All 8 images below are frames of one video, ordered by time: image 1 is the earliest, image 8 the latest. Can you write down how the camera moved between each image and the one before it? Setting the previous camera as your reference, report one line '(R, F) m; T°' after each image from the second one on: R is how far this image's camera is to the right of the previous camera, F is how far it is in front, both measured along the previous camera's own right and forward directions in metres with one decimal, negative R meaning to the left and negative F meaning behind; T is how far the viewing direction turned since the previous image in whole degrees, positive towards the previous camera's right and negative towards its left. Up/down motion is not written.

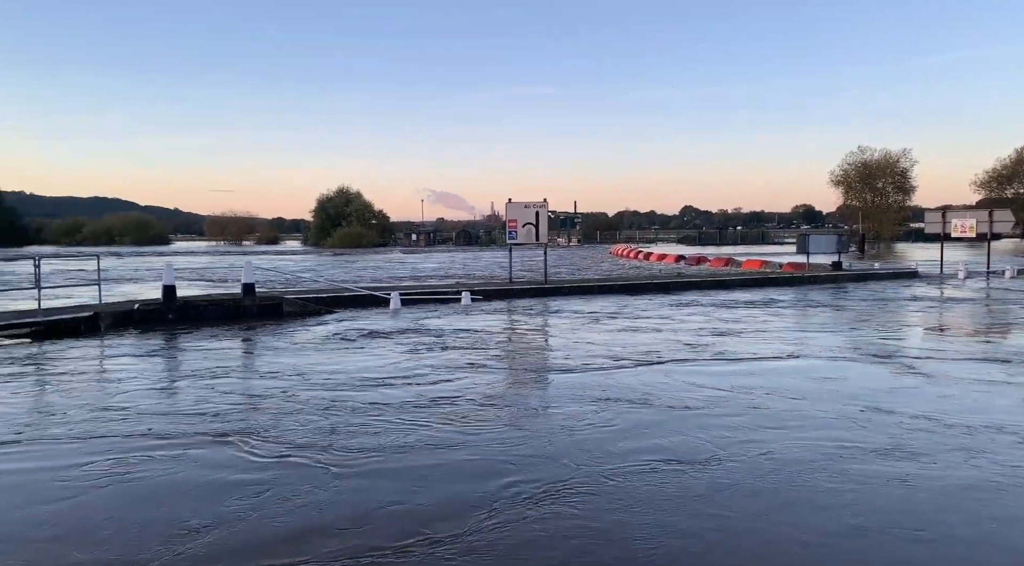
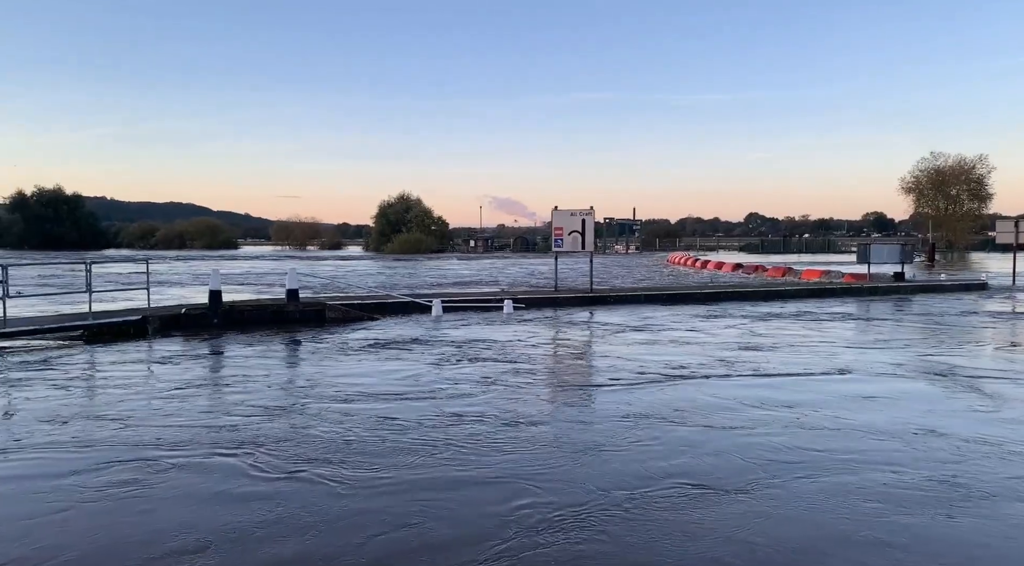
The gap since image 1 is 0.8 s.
(+0.3, +0.2) m; -4°
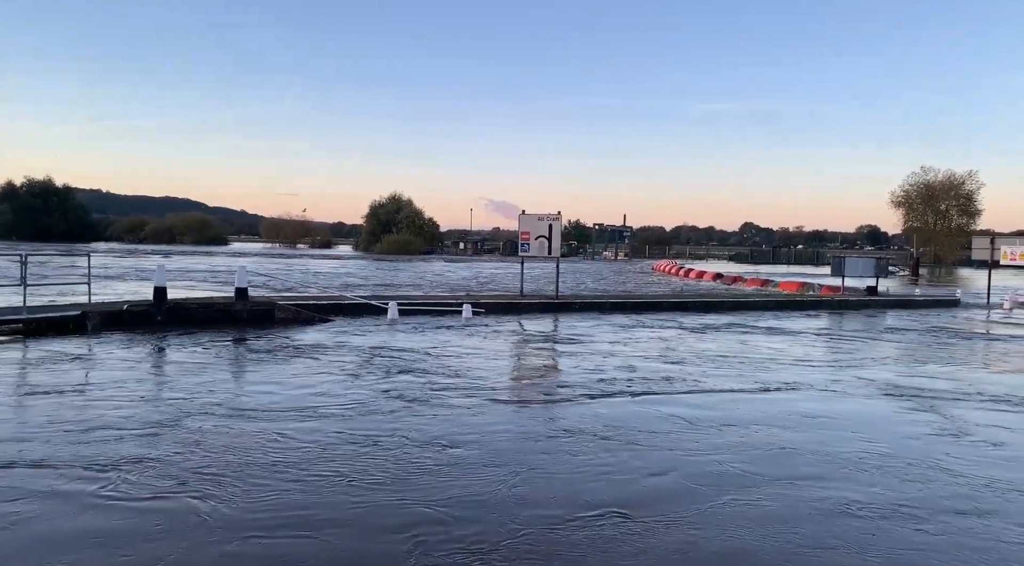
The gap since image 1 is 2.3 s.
(+0.7, +0.3) m; 0°
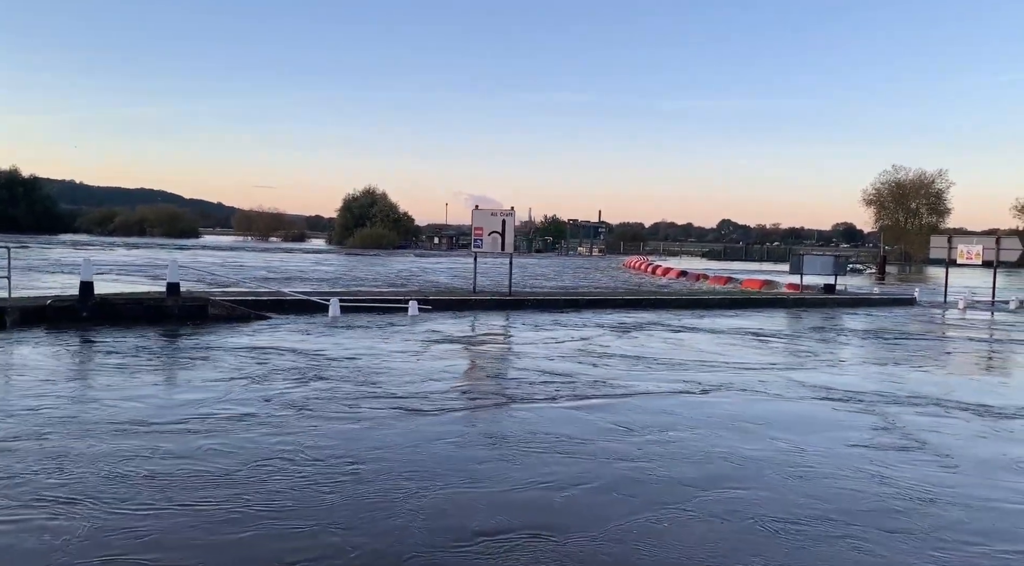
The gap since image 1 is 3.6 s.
(+0.6, +0.3) m; +1°
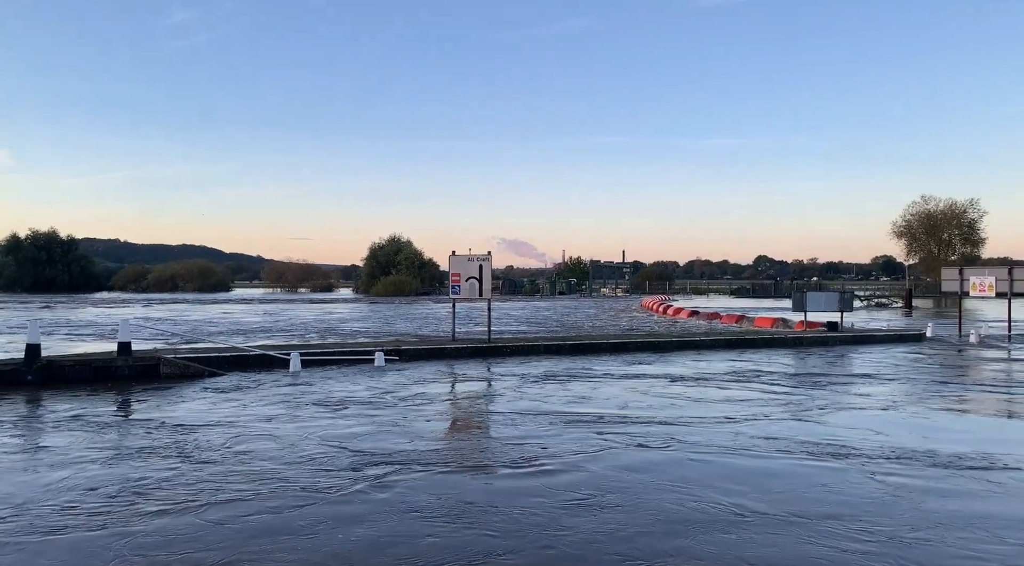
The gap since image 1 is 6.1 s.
(+1.2, +0.6) m; -3°
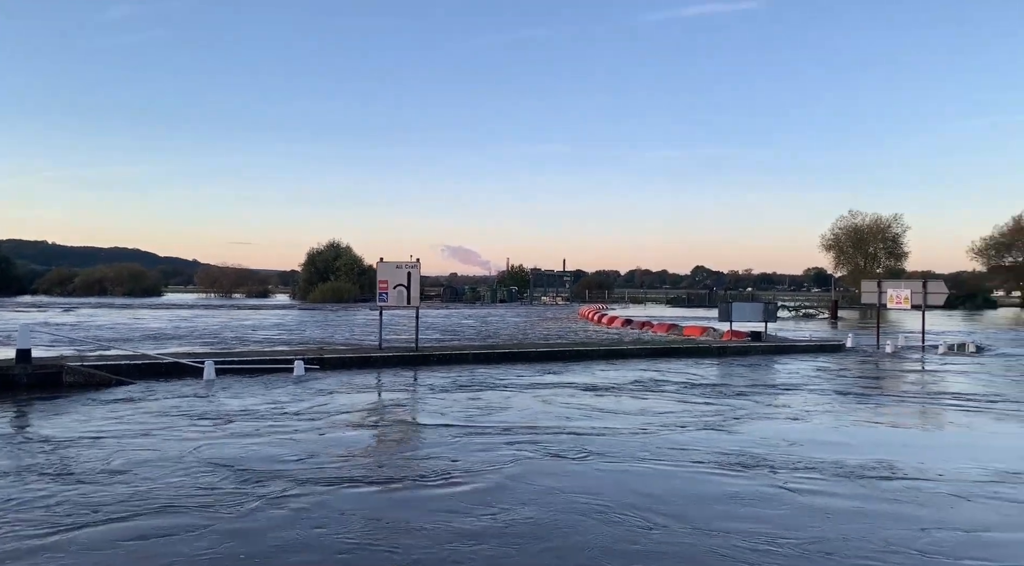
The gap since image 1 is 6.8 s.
(+0.3, +0.1) m; +4°
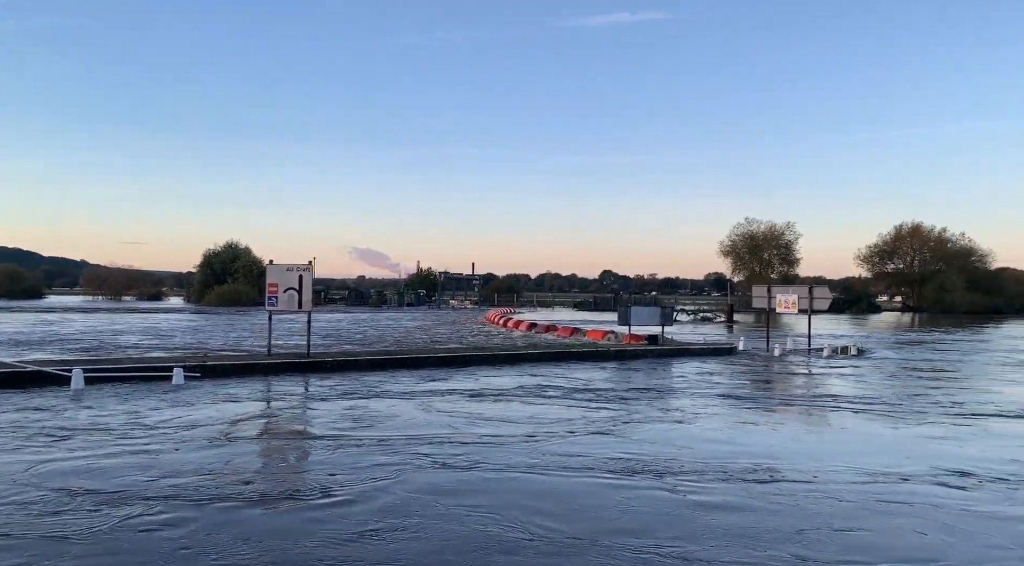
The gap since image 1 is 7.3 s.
(+0.2, +0.2) m; +7°
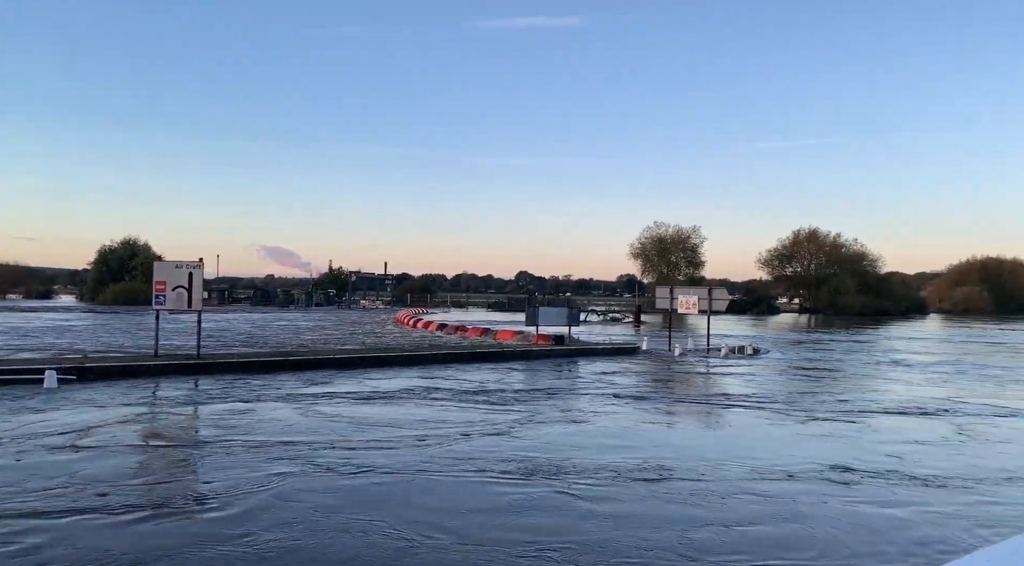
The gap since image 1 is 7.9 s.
(+0.2, +0.2) m; +6°
